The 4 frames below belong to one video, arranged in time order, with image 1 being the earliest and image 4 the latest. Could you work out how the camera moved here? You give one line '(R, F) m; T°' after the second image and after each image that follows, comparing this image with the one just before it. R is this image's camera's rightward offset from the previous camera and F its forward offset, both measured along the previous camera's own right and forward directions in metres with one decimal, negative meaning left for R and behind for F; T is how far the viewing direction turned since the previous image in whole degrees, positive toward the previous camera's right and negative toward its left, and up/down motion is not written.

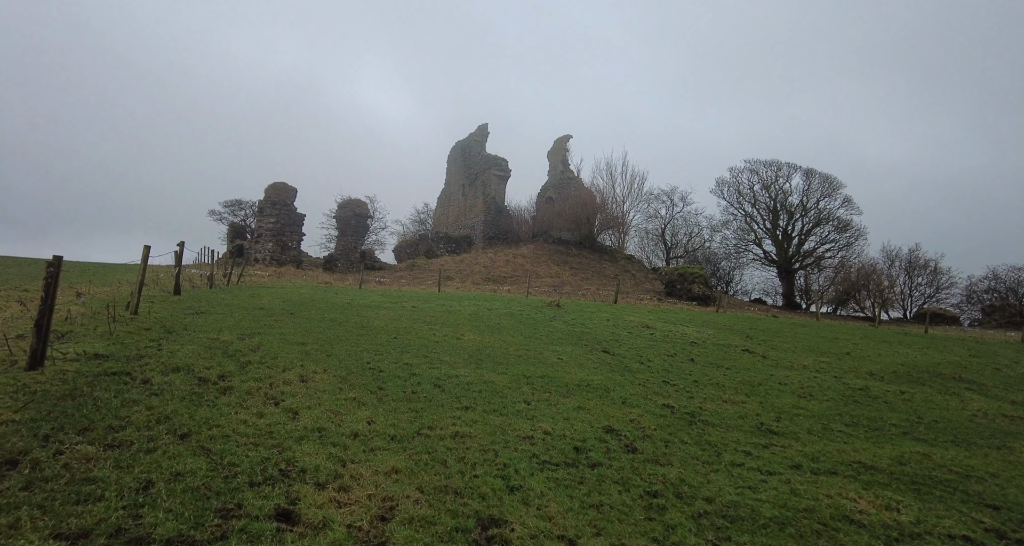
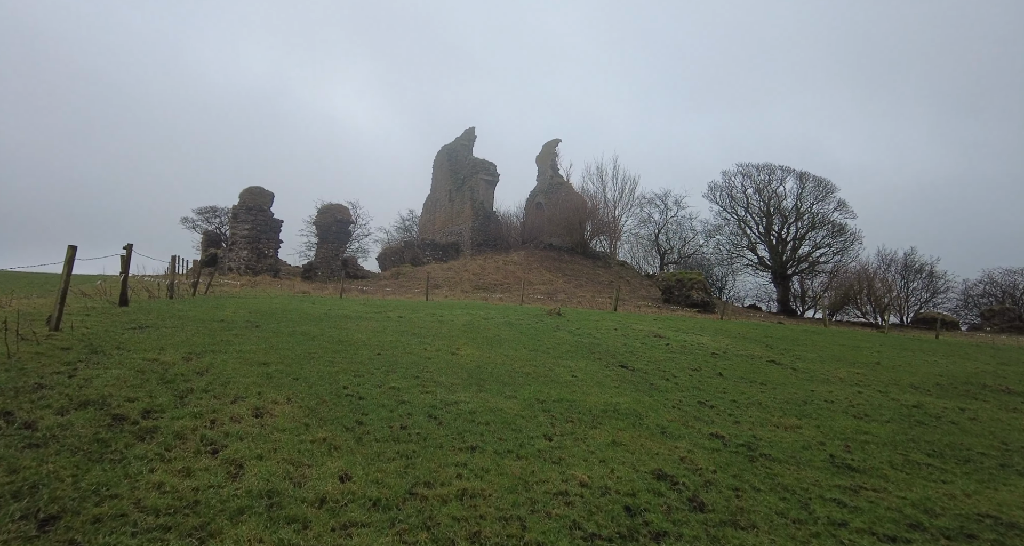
(-0.3, +1.6) m; +2°
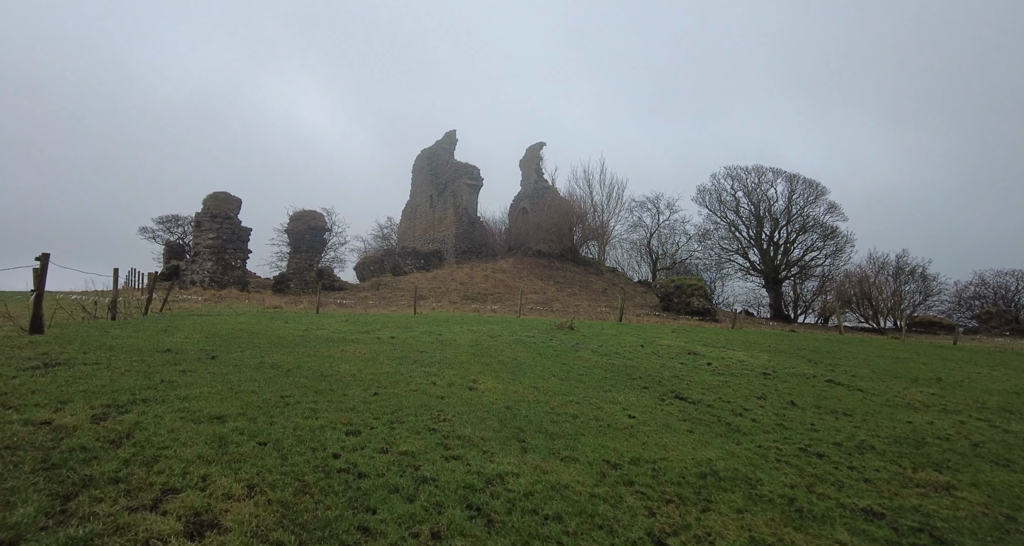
(-0.8, +2.1) m; +3°
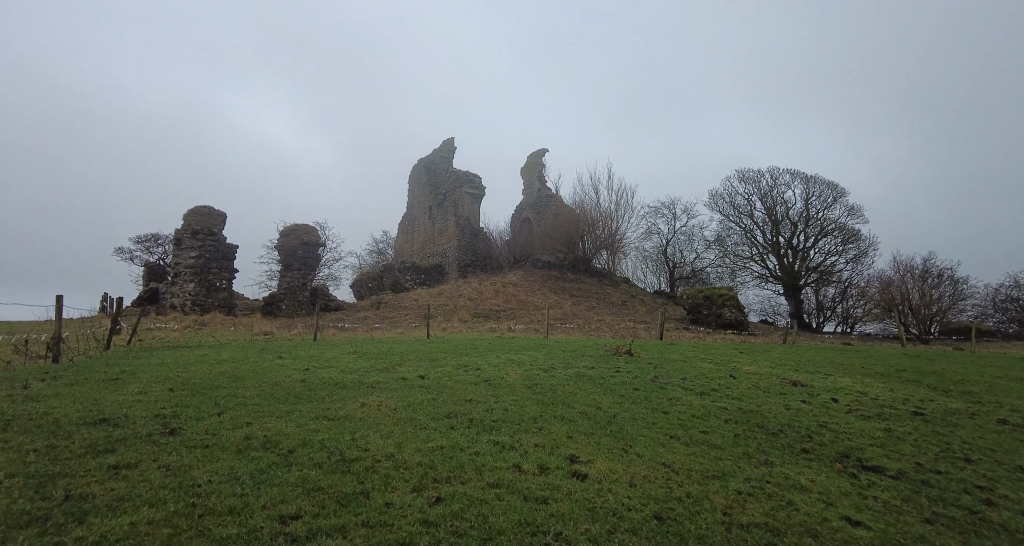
(-1.3, +2.7) m; +1°
